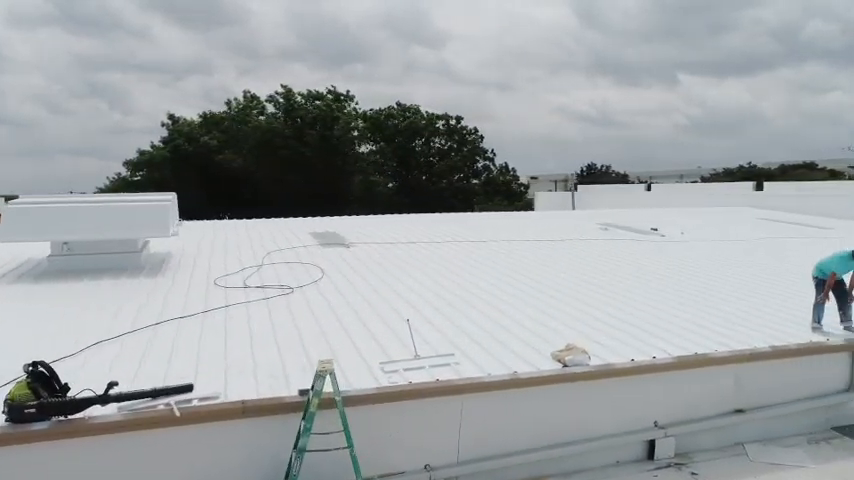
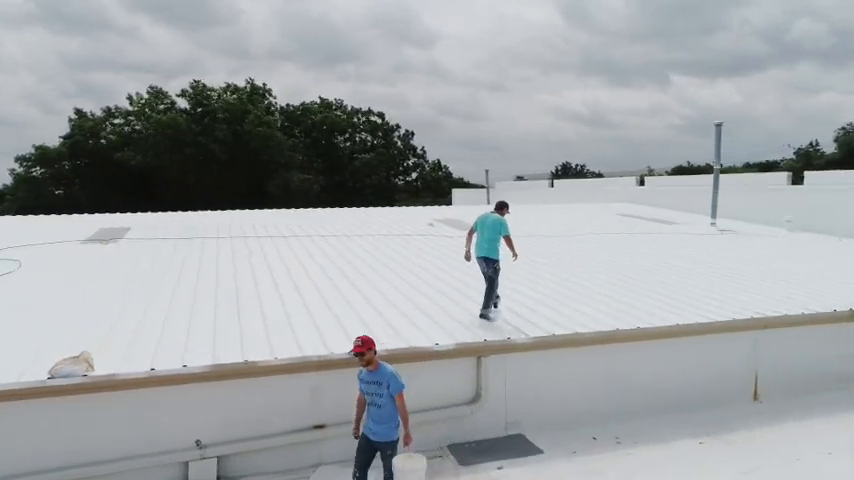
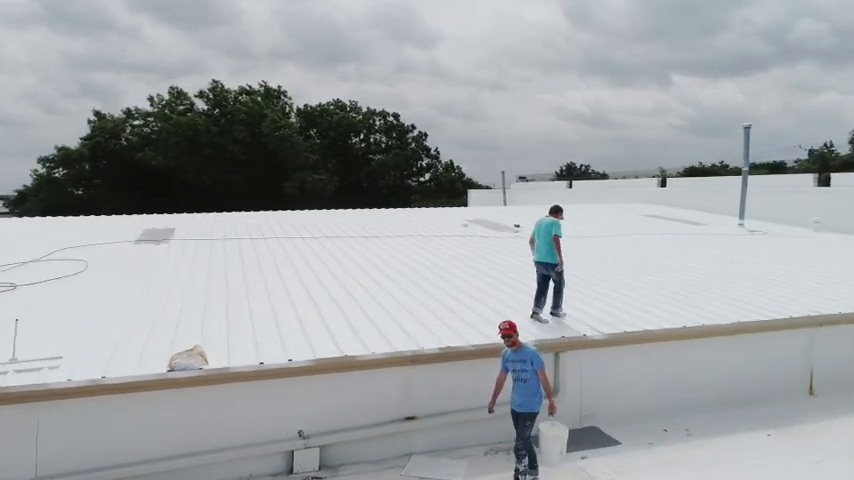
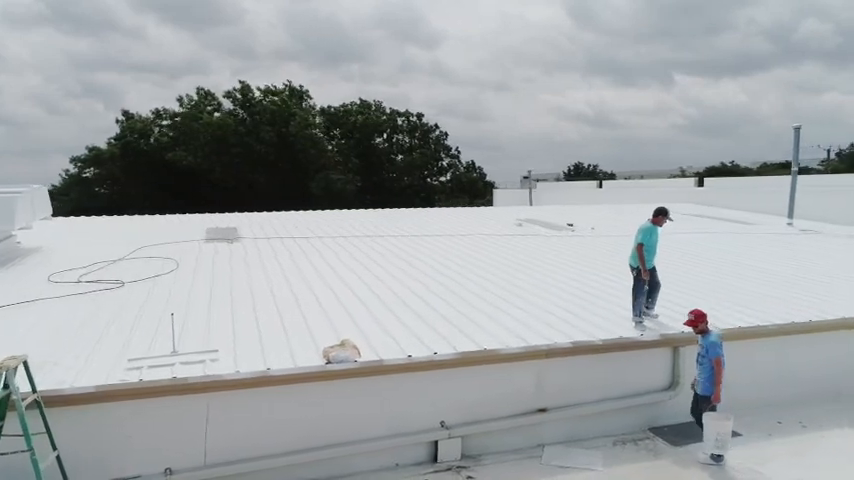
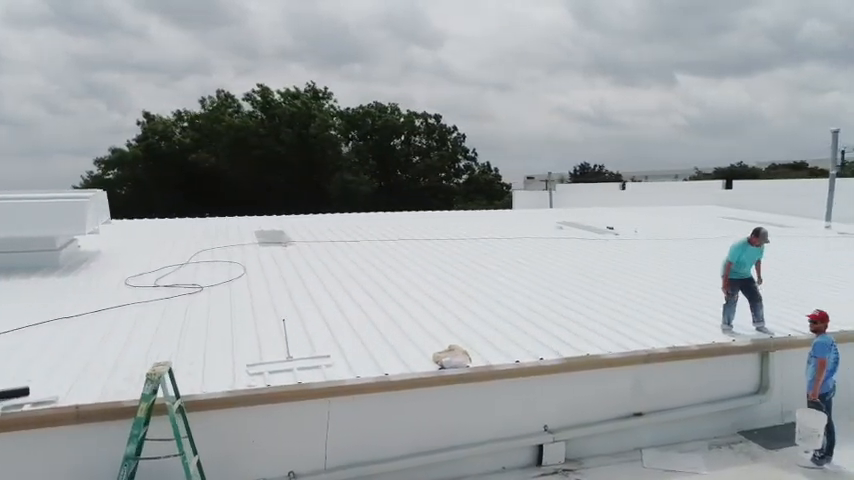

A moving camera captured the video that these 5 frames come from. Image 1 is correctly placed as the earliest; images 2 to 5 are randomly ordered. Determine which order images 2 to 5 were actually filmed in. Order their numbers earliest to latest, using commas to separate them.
5, 4, 3, 2
